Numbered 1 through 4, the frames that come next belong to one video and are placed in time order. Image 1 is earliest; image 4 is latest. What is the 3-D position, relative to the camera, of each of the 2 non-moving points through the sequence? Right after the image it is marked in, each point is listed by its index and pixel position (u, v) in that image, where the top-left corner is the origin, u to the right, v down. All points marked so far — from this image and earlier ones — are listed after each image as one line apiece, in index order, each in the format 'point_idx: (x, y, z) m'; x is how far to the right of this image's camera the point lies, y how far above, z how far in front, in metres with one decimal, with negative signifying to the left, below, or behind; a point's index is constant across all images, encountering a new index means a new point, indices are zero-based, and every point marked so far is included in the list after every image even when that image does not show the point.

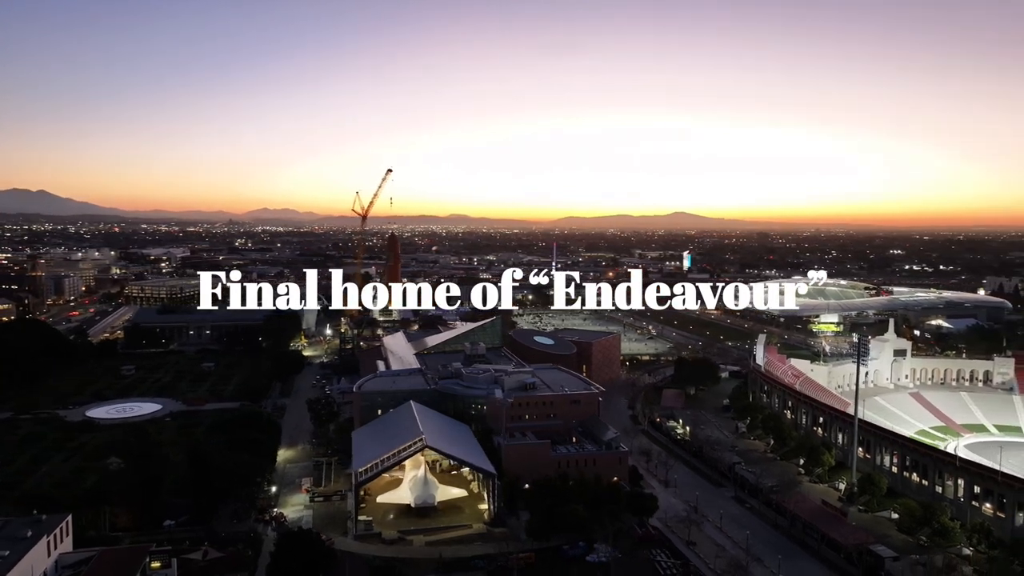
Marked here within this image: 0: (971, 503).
0: (+12.2, -5.7, +18.6) m
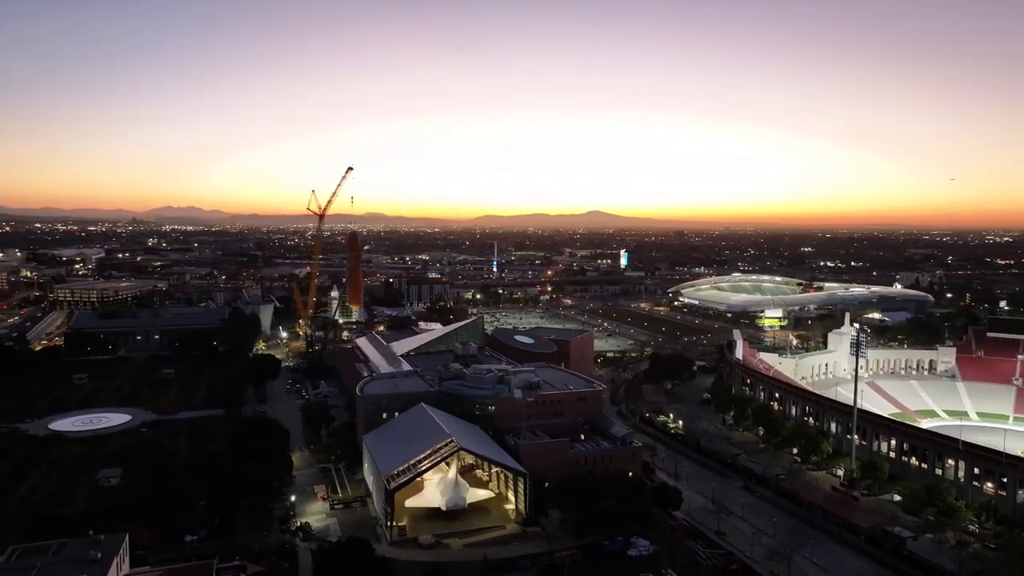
0: (+13.1, -5.6, +19.9) m
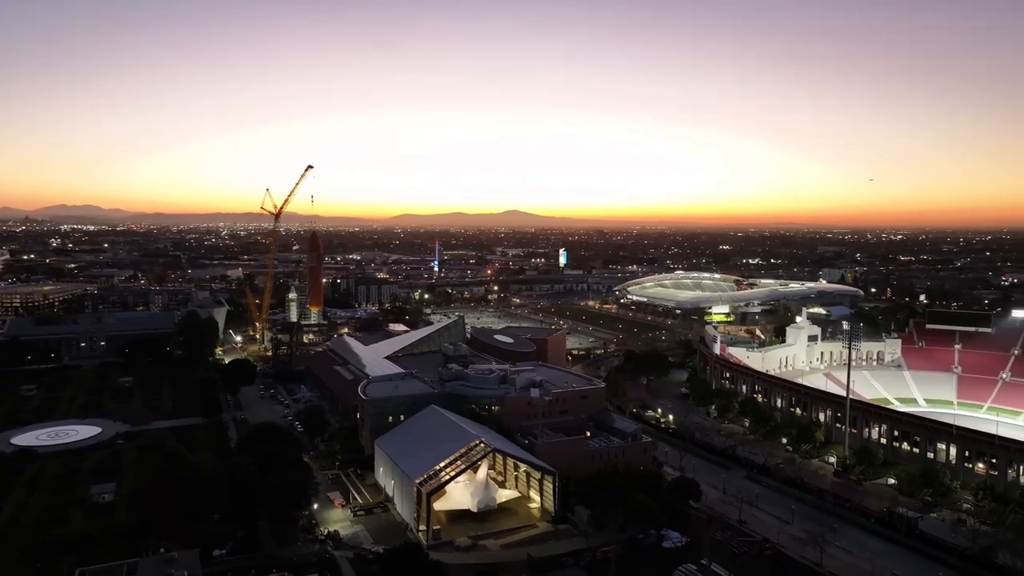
0: (+13.8, -5.4, +21.4) m
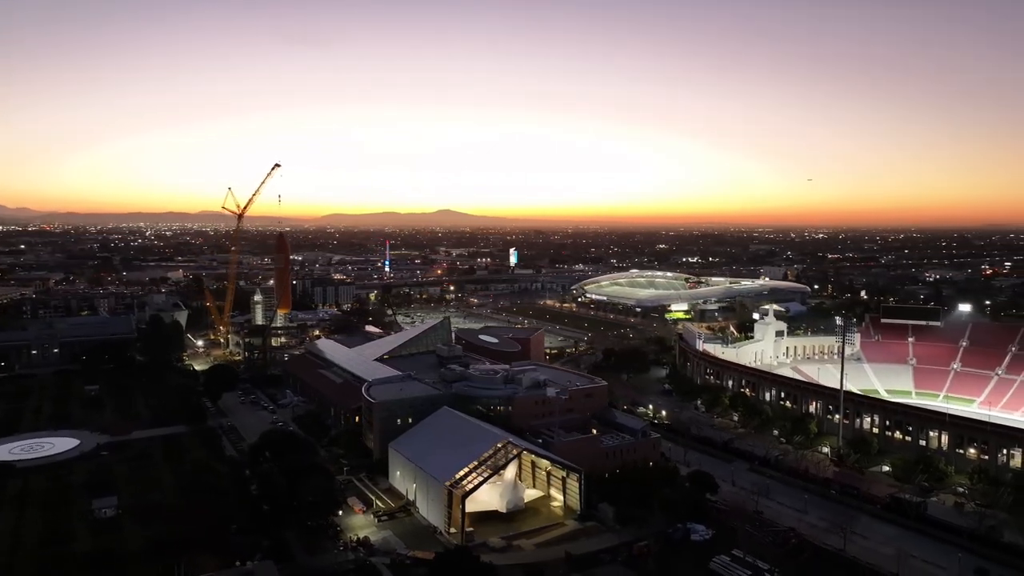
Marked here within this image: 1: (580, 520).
0: (+14.3, -5.3, +22.7) m
1: (+1.9, -6.4, +19.4) m
